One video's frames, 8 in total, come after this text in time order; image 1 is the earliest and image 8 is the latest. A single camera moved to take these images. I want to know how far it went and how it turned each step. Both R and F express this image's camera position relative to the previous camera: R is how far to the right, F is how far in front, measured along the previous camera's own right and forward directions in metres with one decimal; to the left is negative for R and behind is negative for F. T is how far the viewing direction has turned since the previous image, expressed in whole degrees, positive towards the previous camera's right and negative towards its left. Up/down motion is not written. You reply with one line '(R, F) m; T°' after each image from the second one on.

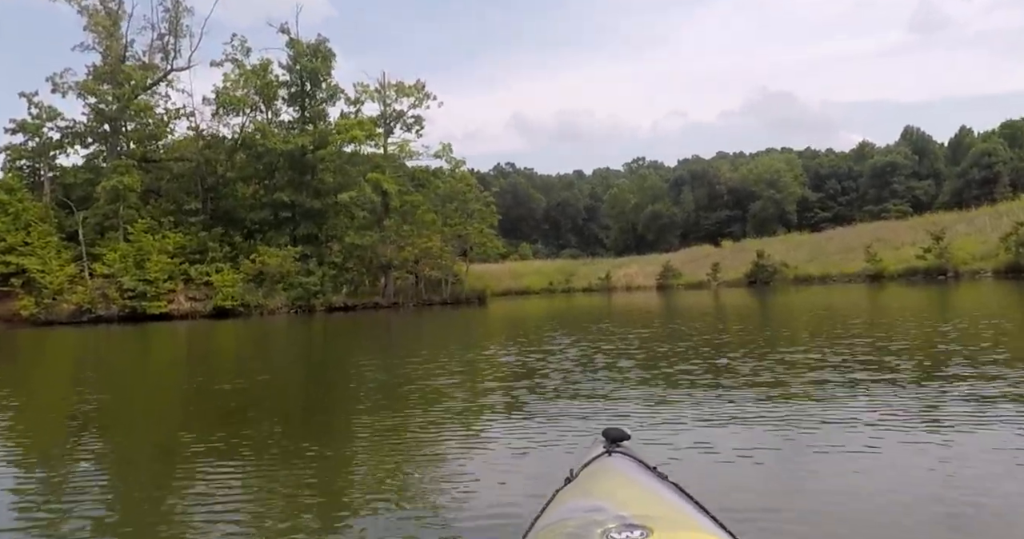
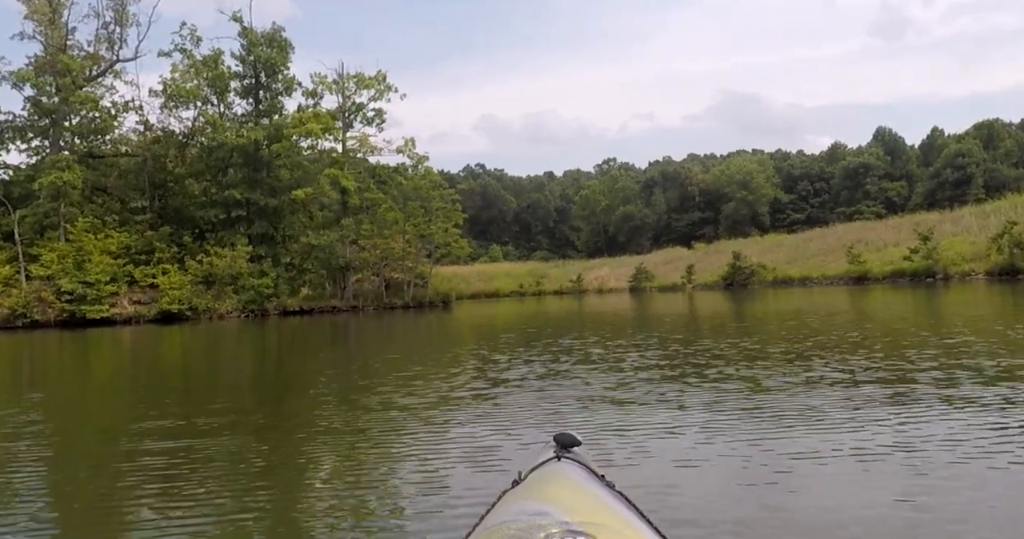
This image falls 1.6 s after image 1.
(+0.1, +1.5) m; +2°
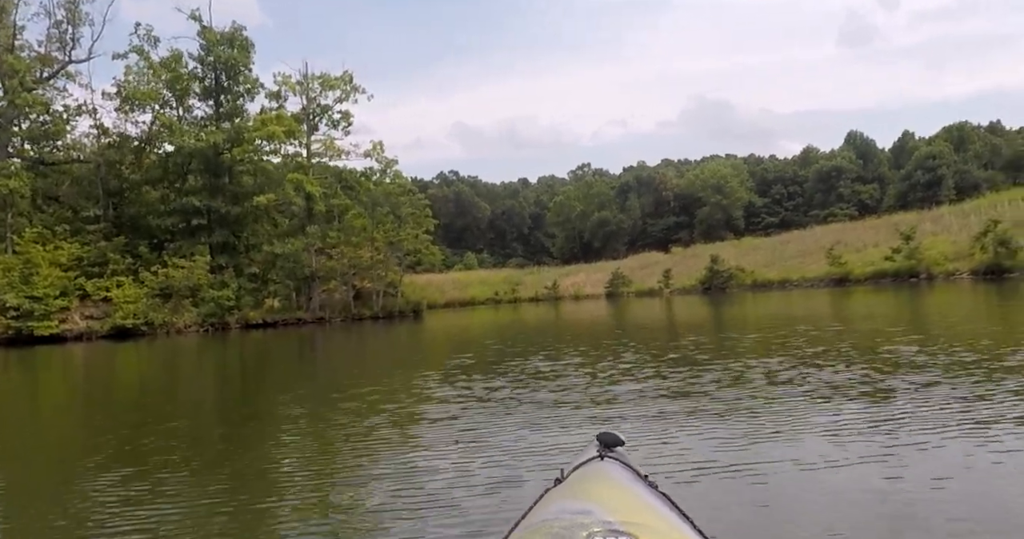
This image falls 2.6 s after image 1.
(+0.1, +0.8) m; +2°
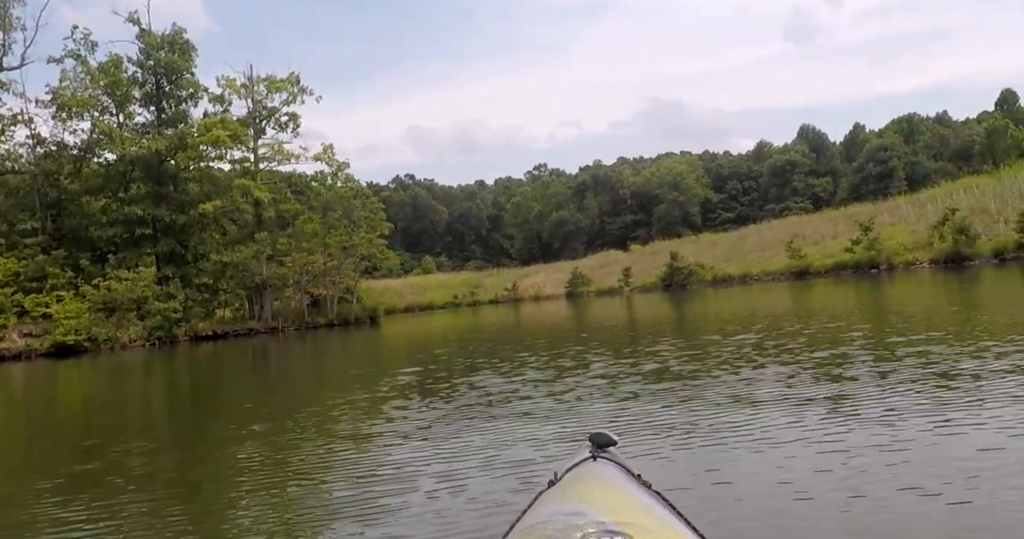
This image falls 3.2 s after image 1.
(0.0, +0.5) m; +3°
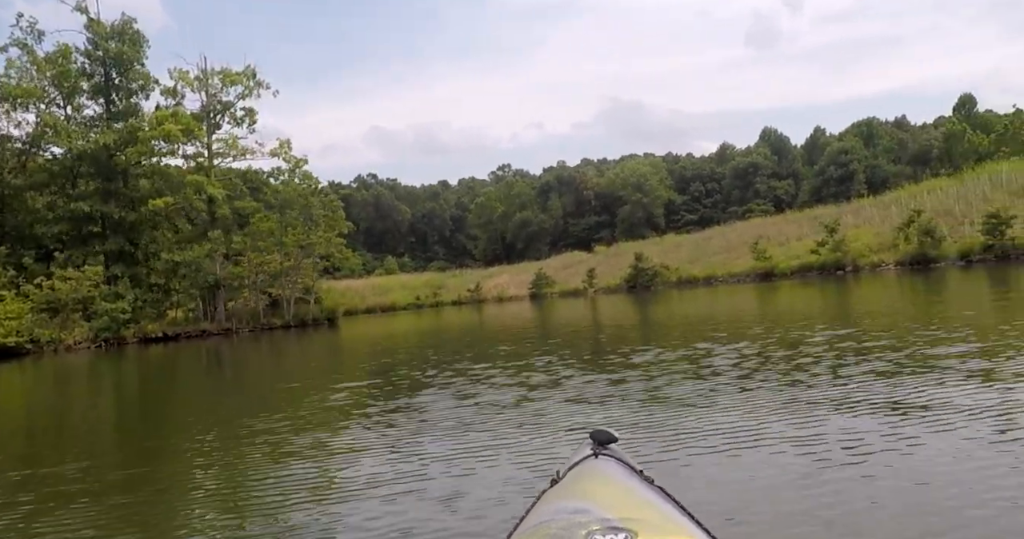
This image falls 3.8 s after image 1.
(0.0, +0.5) m; +3°
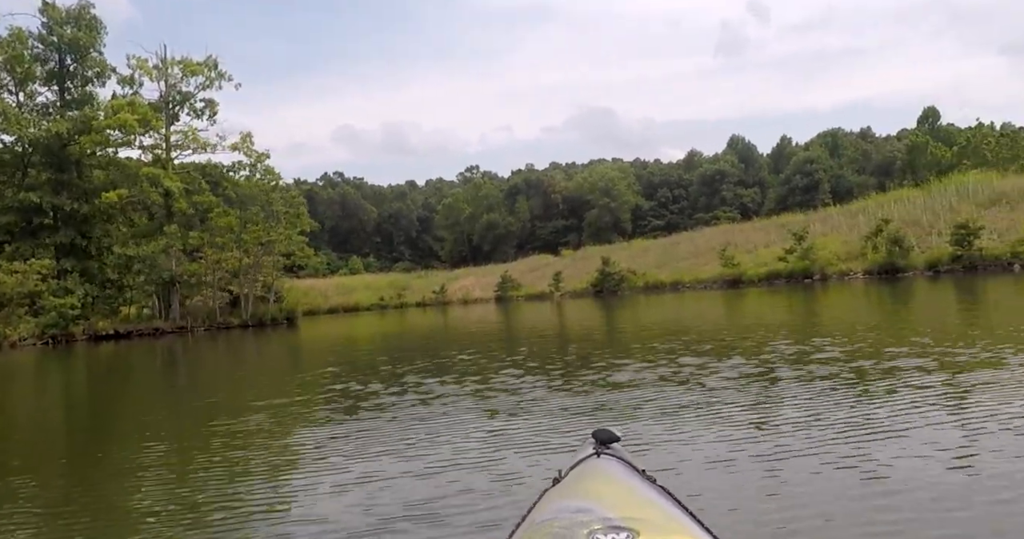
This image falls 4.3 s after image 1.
(0.0, +0.4) m; +2°
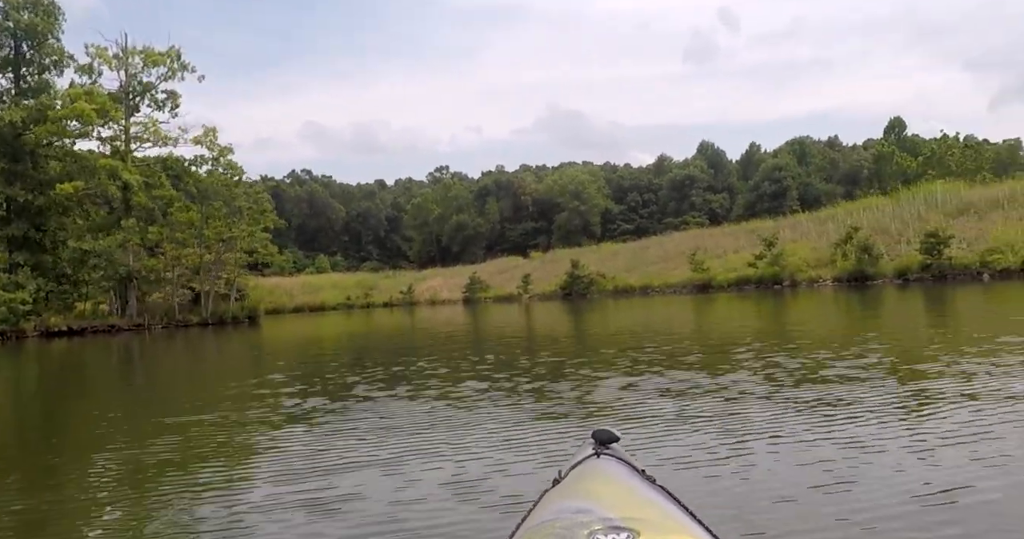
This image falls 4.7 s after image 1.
(0.0, +0.3) m; +2°
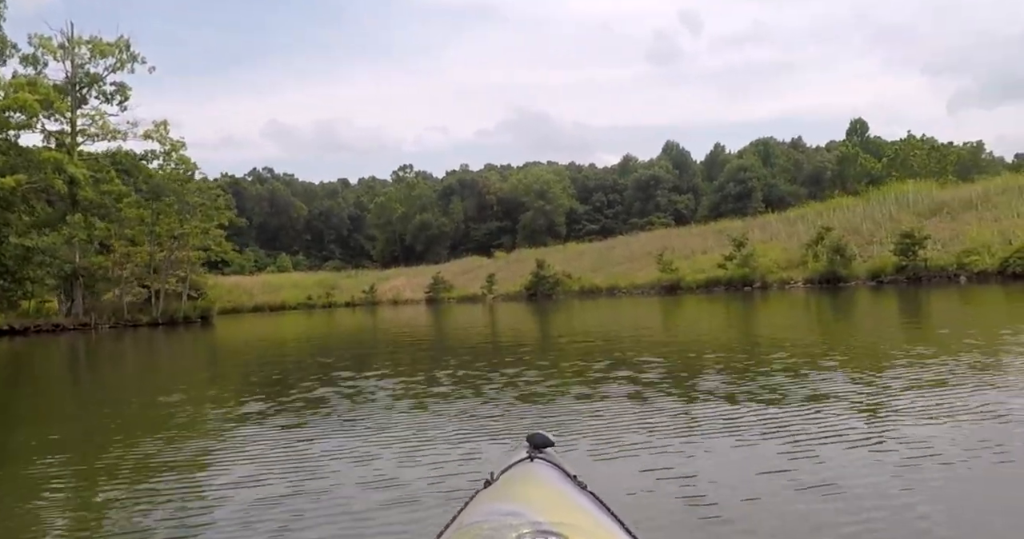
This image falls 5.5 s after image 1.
(0.0, +0.7) m; +3°
